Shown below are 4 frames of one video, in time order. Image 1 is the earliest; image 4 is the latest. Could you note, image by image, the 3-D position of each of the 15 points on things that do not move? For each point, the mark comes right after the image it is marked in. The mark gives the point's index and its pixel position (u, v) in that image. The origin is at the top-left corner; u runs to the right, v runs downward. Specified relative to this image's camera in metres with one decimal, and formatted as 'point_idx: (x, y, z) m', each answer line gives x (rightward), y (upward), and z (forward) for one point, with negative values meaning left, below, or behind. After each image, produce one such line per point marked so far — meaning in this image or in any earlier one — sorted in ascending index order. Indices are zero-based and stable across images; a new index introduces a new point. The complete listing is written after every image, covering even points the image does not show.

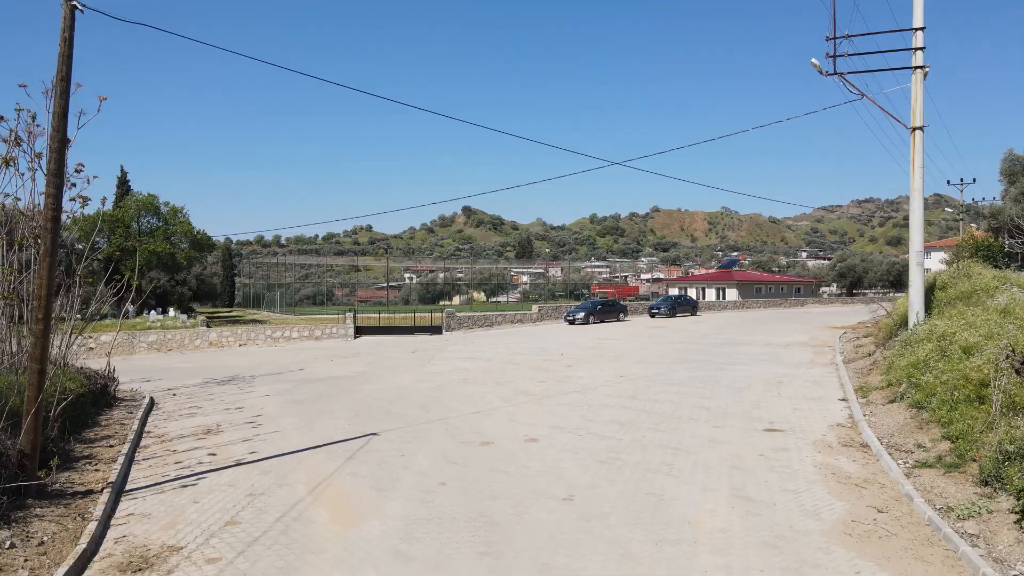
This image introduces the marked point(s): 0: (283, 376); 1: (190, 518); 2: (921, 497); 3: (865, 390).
0: (-4.5, -1.7, +18.7) m
1: (-2.3, -1.6, +6.8) m
2: (+2.8, -1.5, +6.7) m
3: (+4.5, -1.3, +12.3) m
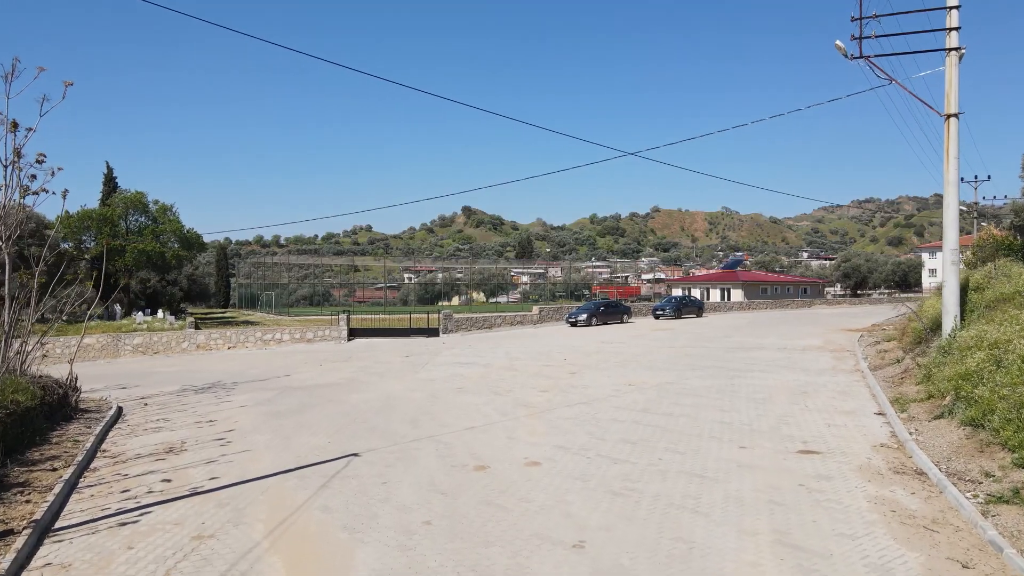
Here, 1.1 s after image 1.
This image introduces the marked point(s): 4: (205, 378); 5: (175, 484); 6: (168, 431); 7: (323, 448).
0: (-4.5, -1.7, +17.4) m
1: (-2.3, -1.6, +5.6) m
2: (+2.8, -1.5, +5.4) m
3: (+4.5, -1.3, +11.1) m
4: (-6.3, -1.8, +19.6) m
5: (-2.9, -1.7, +8.2) m
6: (-4.2, -1.7, +11.7) m
7: (-1.9, -1.6, +9.8) m
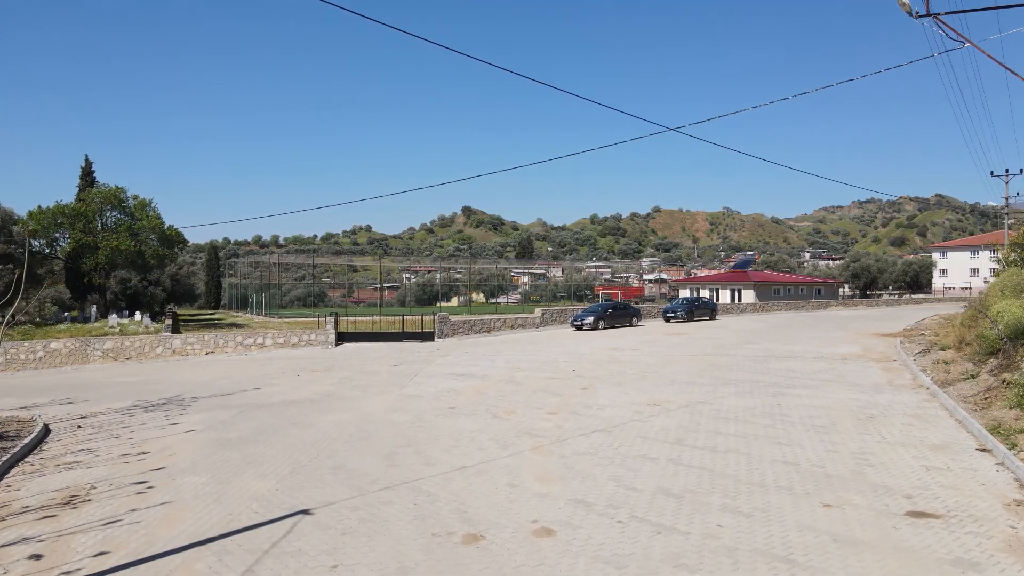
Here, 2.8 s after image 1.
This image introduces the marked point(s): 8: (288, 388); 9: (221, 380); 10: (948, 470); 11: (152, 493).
0: (-4.4, -1.7, +15.1) m
1: (-2.3, -1.7, +3.2) m
2: (+2.9, -1.5, +3.1) m
3: (+4.6, -1.4, +8.8) m
4: (-6.3, -1.8, +17.3) m
5: (-2.8, -1.7, +5.8) m
6: (-4.2, -1.7, +9.4) m
7: (-1.9, -1.6, +7.5) m
8: (-3.8, -1.7, +16.2) m
9: (-5.7, -1.8, +19.0) m
10: (+3.5, -1.4, +7.6) m
11: (-3.0, -1.7, +7.9) m
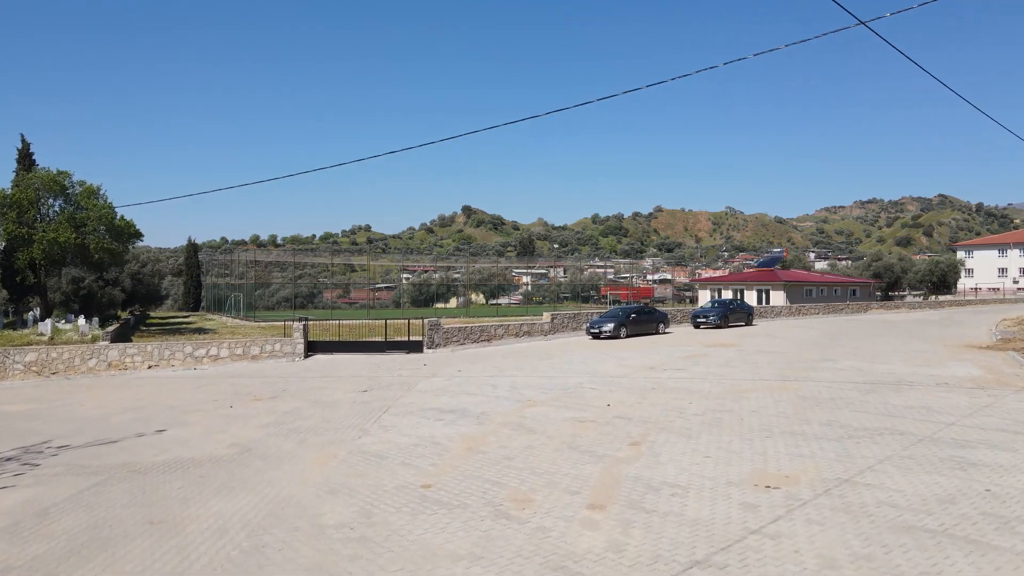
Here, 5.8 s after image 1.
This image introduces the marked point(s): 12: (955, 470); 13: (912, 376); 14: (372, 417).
0: (-4.3, -1.7, +10.2) m
1: (-2.2, -1.7, -1.6) m
2: (+3.0, -1.5, -1.7) m
3: (+4.7, -1.4, +3.9) m
4: (-6.1, -1.9, +12.4) m
5: (-2.7, -1.7, +1.0) m
6: (-4.1, -1.8, +4.5) m
7: (-1.8, -1.6, +2.6) m
8: (-3.7, -1.7, +11.3) m
9: (-5.6, -1.8, +14.1) m
10: (+3.6, -1.5, +2.8) m
11: (-2.9, -1.7, +3.0) m
12: (+3.4, -1.4, +7.5) m
13: (+5.9, -1.3, +14.1) m
14: (-1.8, -1.6, +11.8) m
